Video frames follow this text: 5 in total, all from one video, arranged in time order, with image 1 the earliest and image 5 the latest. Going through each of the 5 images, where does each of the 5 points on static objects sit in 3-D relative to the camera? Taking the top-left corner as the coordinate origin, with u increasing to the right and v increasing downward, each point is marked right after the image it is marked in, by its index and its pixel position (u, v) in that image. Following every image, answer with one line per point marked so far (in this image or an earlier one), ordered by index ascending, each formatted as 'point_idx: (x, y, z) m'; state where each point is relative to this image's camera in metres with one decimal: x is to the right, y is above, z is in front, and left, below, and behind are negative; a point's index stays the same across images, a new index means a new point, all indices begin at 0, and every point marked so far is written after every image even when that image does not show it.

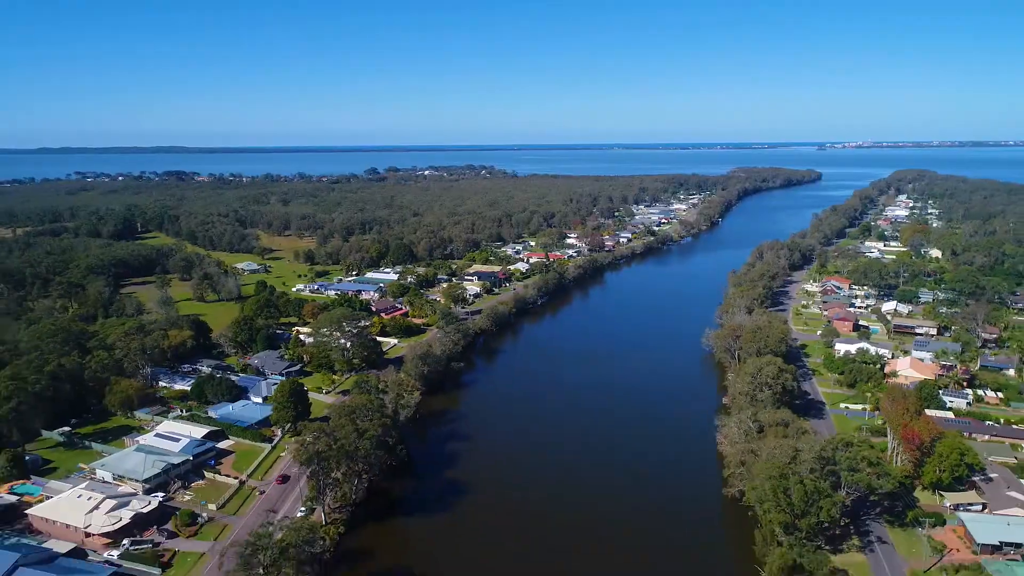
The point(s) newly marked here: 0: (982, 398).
0: (+7.8, -1.7, +11.6) m
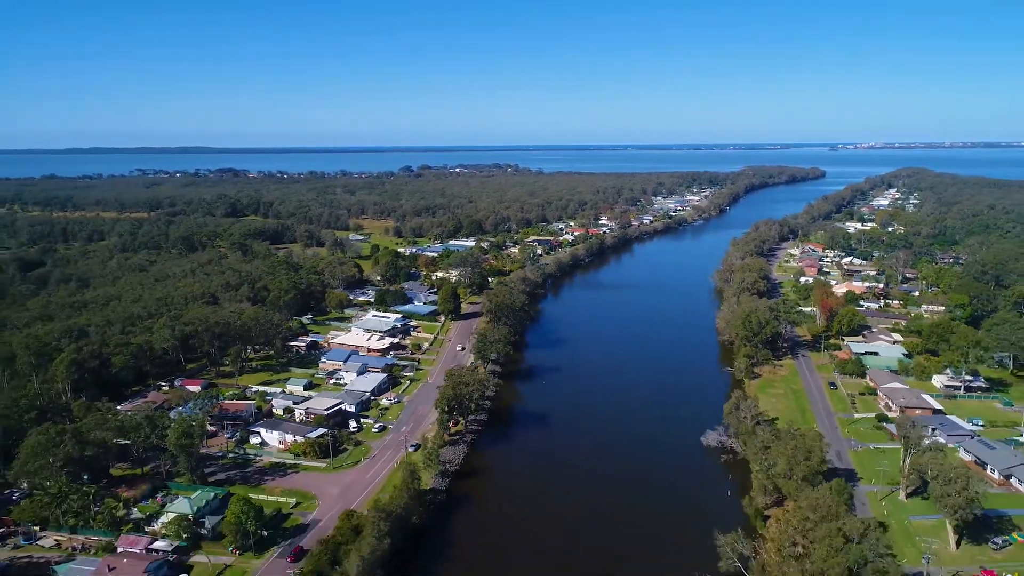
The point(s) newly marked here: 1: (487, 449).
0: (+9.7, -0.2, +18.2) m
1: (-0.5, -2.6, +10.4) m
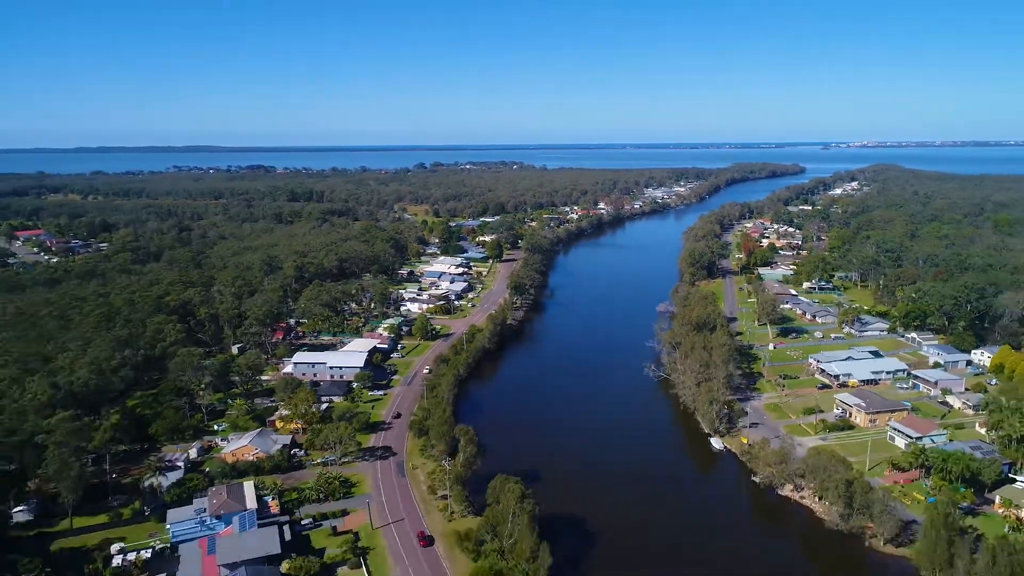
0: (+10.6, +1.5, +26.4) m
1: (+0.4, -0.9, +18.6) m
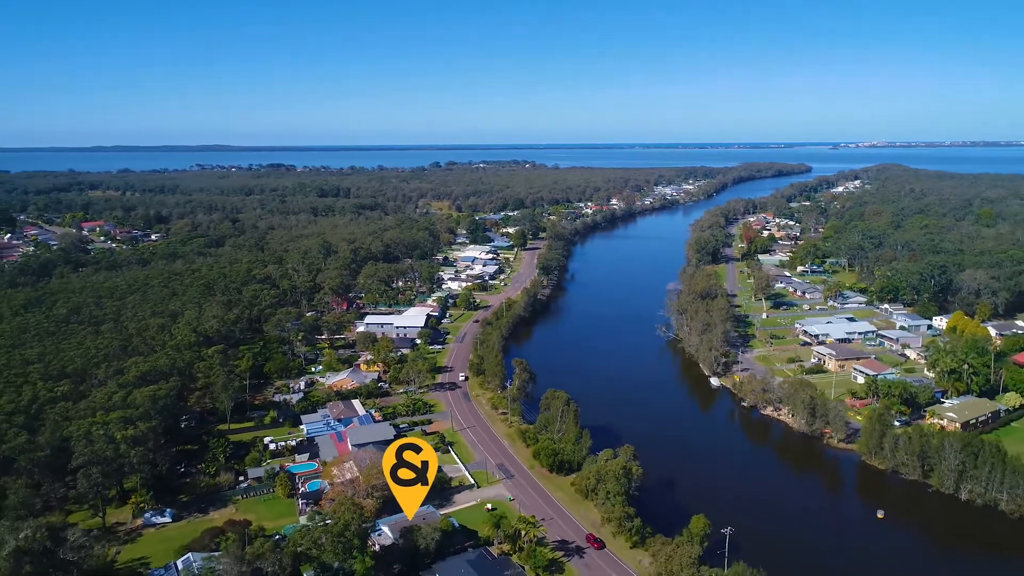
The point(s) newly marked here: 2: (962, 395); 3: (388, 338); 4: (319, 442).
0: (+11.6, +2.0, +29.0) m
1: (+1.3, -0.3, +21.3) m
2: (+7.4, -1.8, +11.8) m
3: (-2.7, -1.1, +15.8) m
4: (-2.8, -2.2, +10.2) m
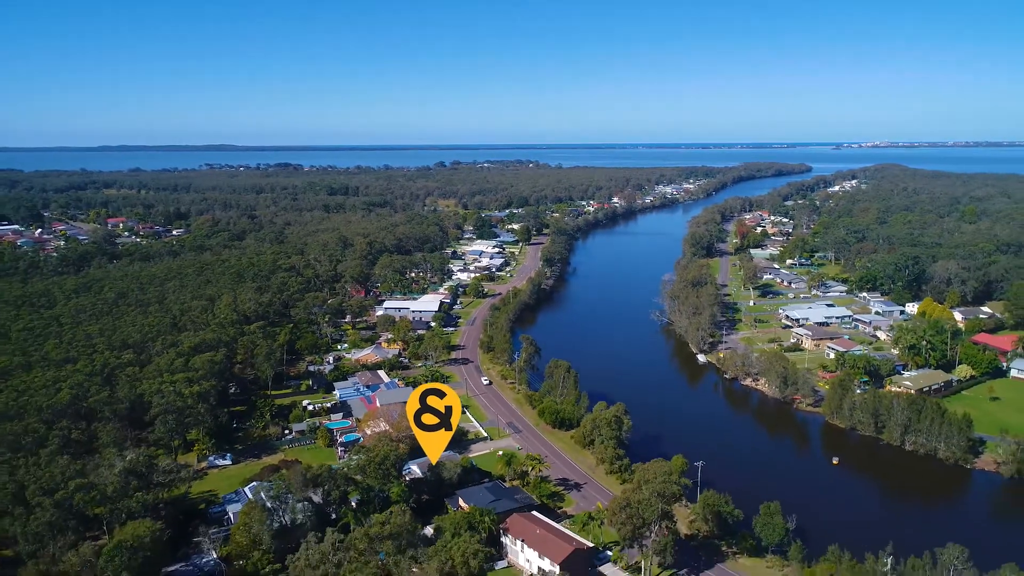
0: (+11.8, +2.3, +30.4) m
1: (+1.5, 0.0, +22.8) m
2: (+7.6, -1.5, +13.2) m
3: (-2.6, -0.8, +17.2) m
4: (-2.6, -1.9, +11.7) m
